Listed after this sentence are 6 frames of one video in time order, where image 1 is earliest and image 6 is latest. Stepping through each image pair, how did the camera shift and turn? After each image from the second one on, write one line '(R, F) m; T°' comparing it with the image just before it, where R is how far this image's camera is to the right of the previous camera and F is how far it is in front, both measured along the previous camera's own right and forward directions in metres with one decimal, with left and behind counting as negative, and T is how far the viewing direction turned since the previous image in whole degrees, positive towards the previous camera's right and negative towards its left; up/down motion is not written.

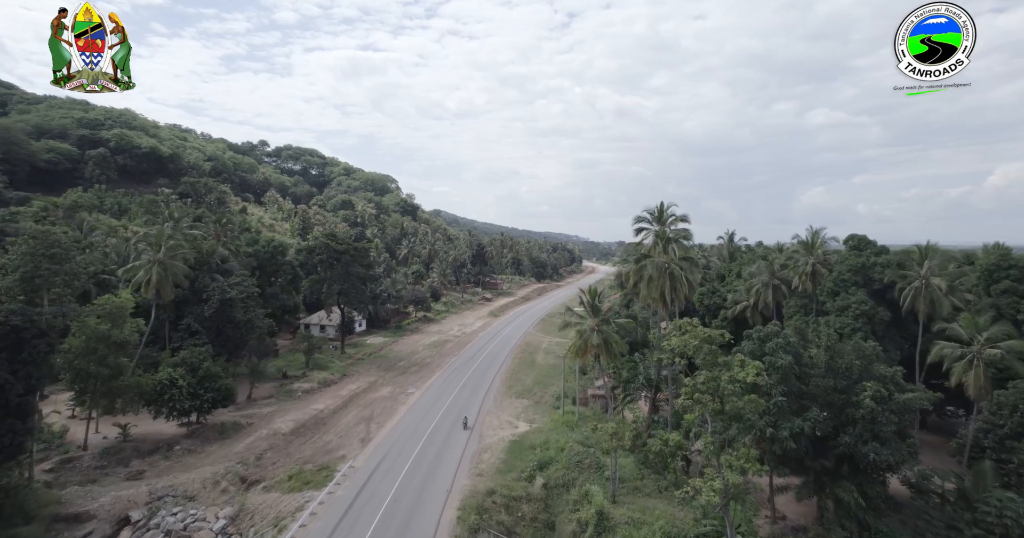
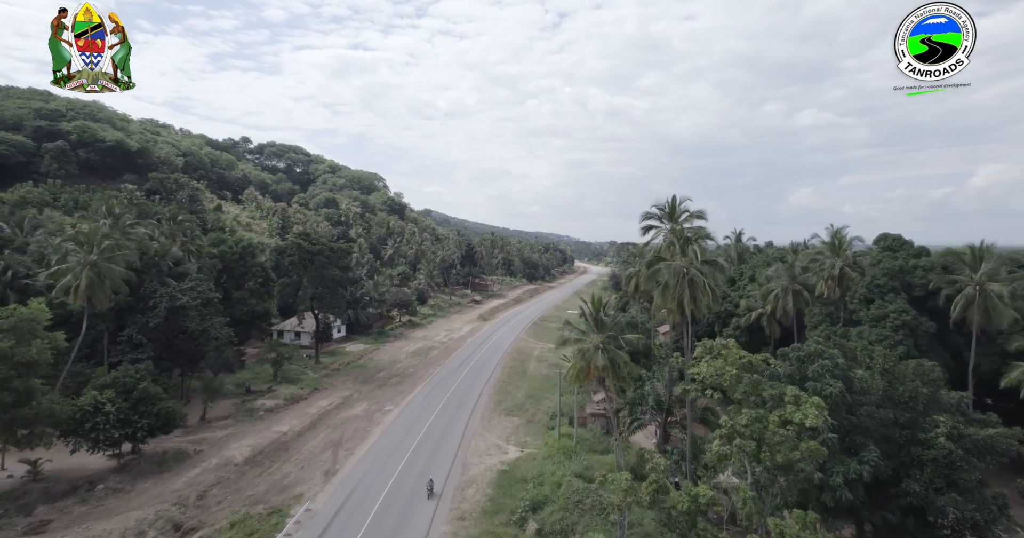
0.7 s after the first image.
(+0.1, +3.6) m; +1°
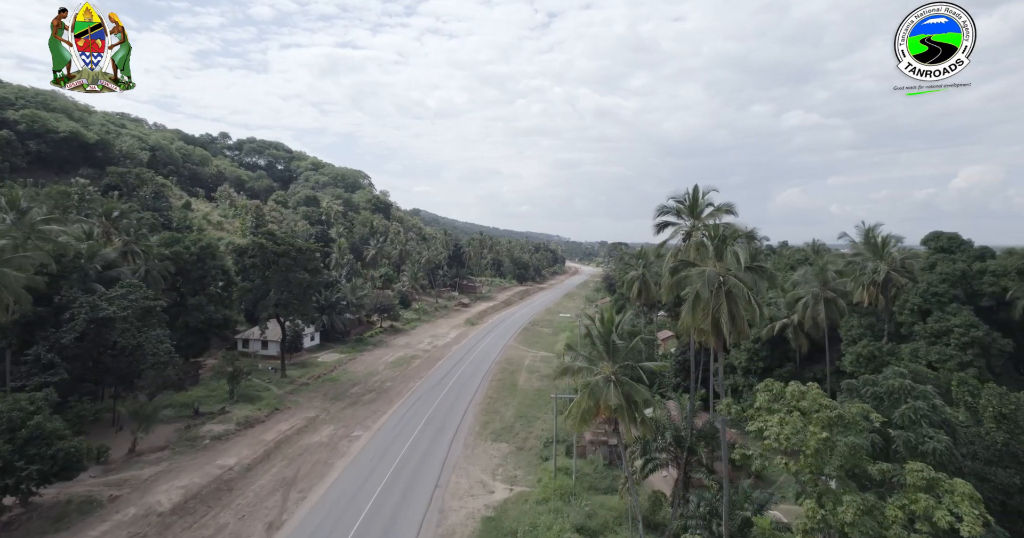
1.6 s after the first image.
(+0.1, +4.2) m; +1°
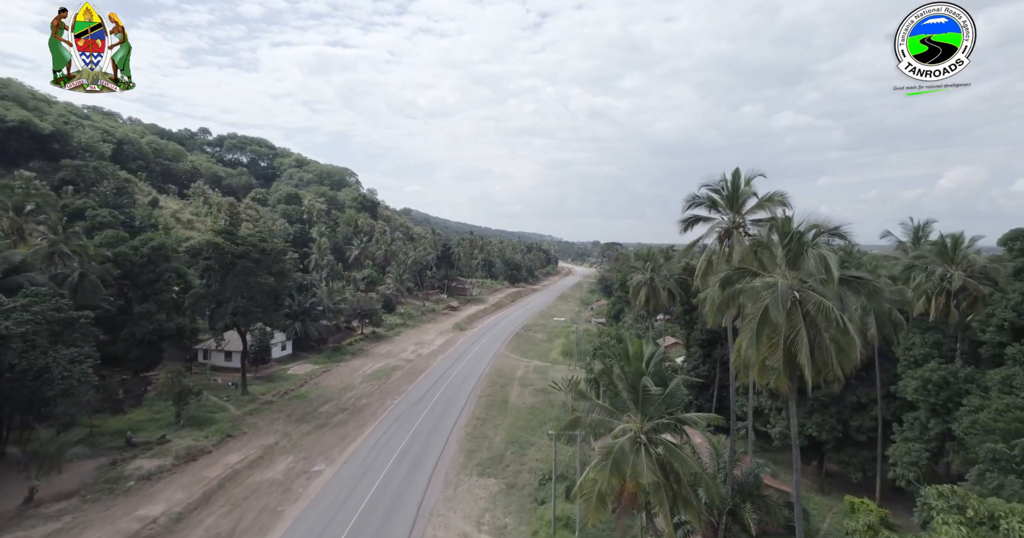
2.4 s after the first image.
(+0.1, +4.3) m; +1°
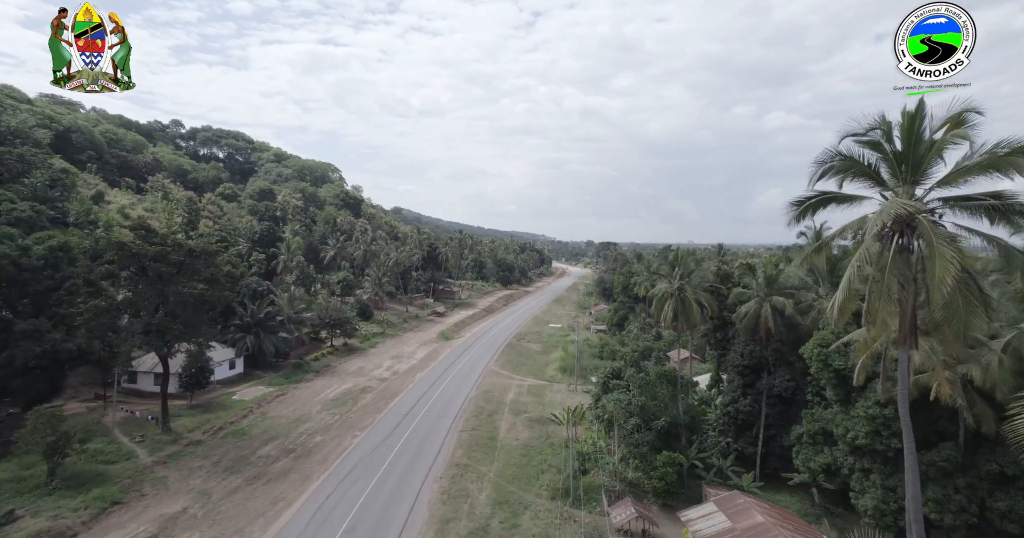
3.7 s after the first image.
(+0.2, +7.1) m; +1°
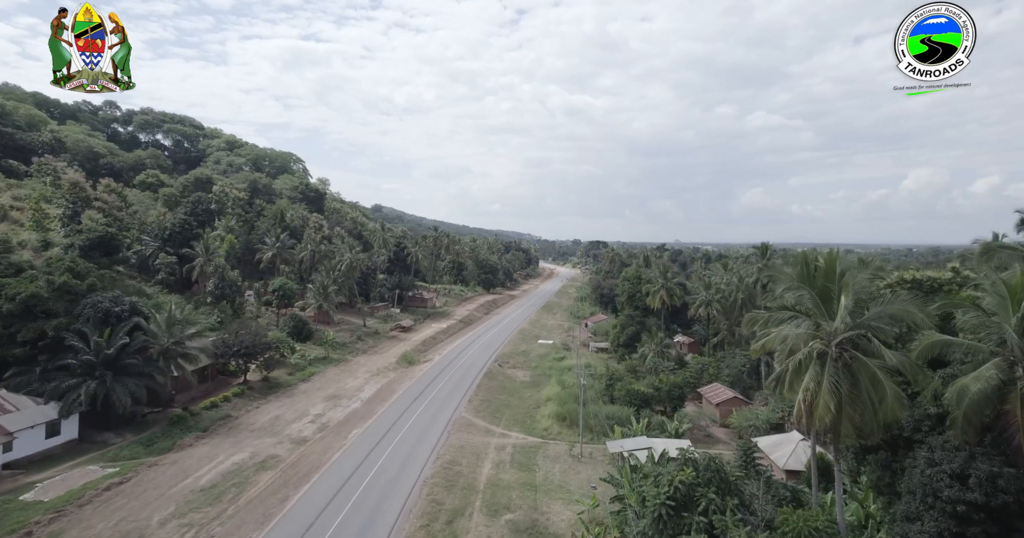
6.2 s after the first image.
(+0.5, +13.6) m; +2°
